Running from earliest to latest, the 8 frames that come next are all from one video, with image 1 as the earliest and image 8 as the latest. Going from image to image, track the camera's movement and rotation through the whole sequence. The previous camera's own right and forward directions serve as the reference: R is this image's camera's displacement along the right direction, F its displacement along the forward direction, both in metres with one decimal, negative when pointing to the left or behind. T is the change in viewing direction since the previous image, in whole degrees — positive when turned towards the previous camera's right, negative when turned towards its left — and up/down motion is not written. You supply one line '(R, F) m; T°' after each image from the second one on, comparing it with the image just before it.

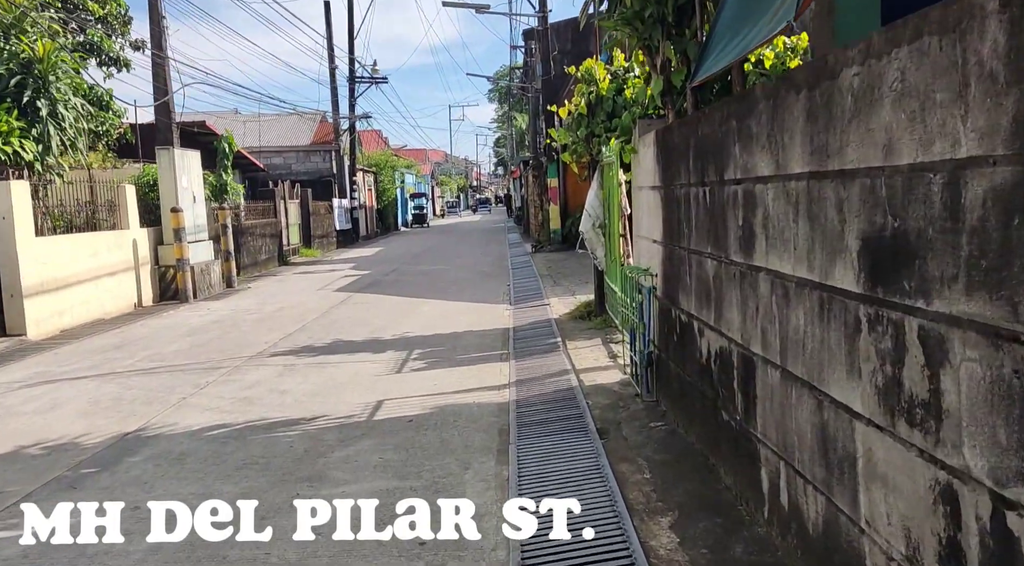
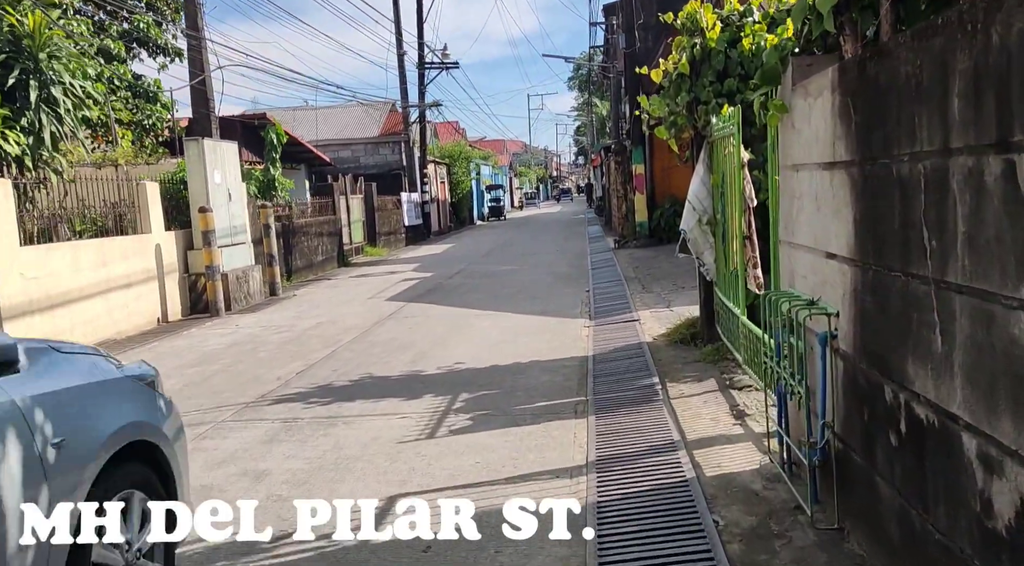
(0.0, +2.1) m; -6°
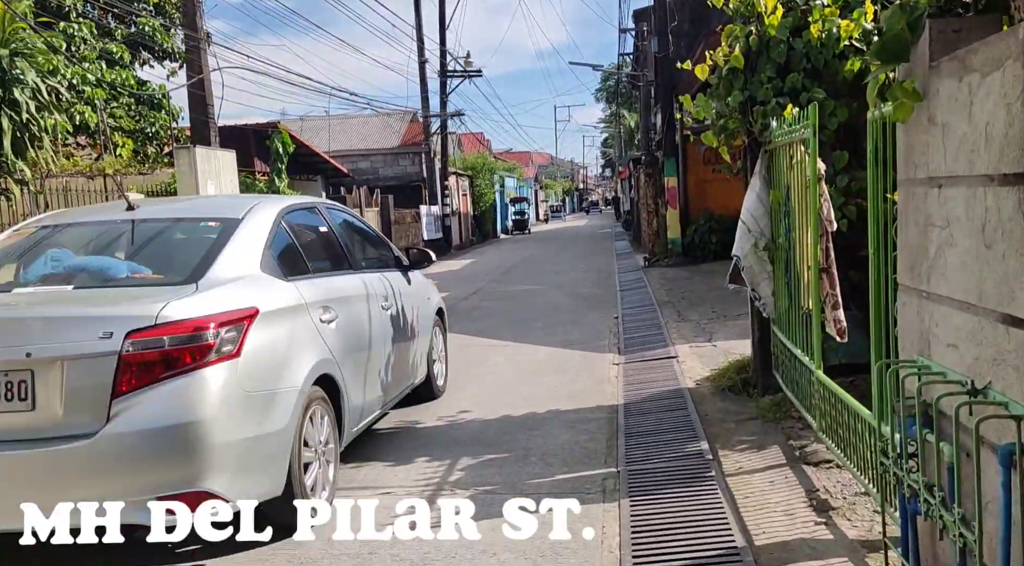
(+0.1, +1.1) m; -2°
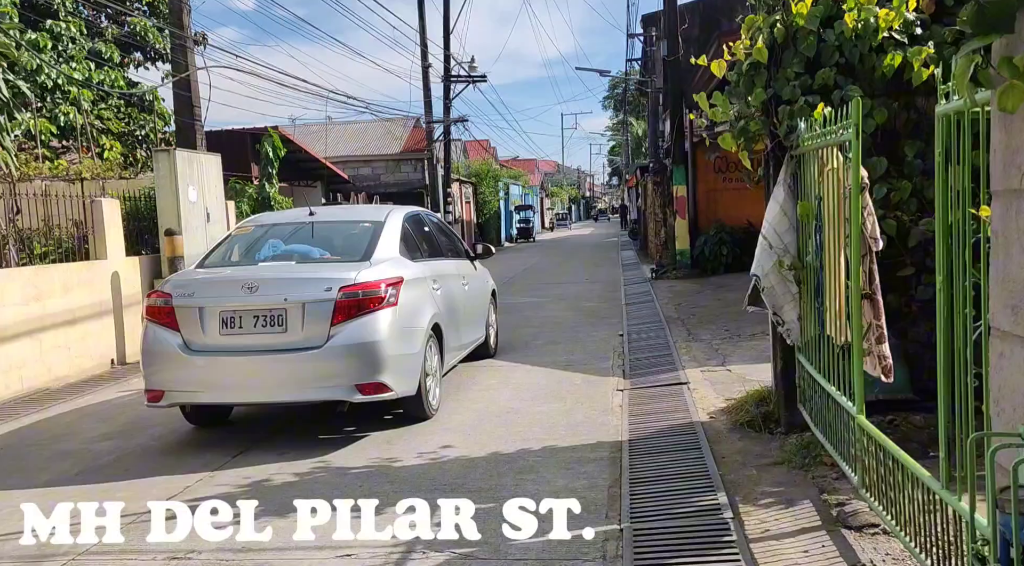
(+0.1, +0.7) m; 0°
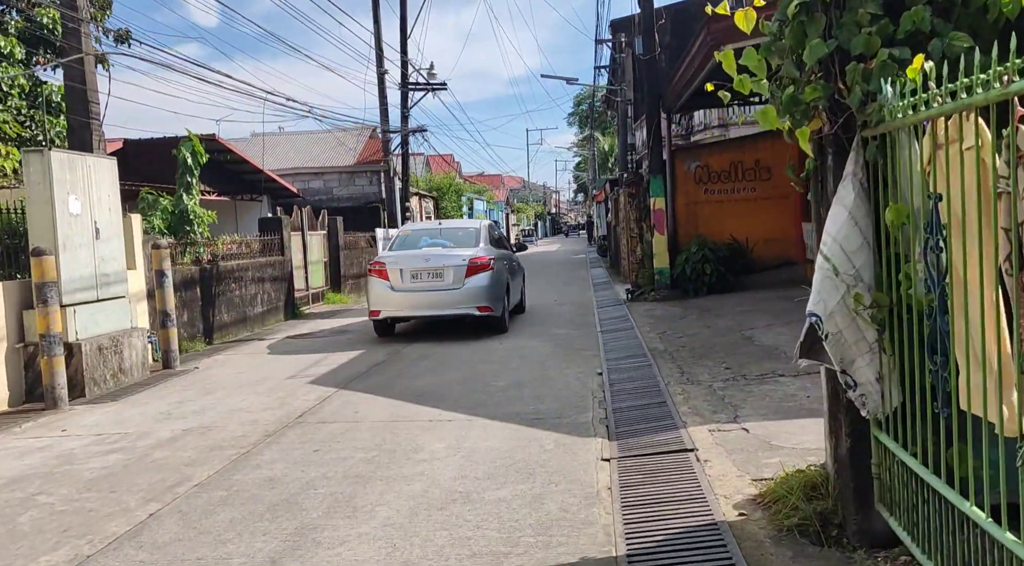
(+0.1, +1.7) m; +2°
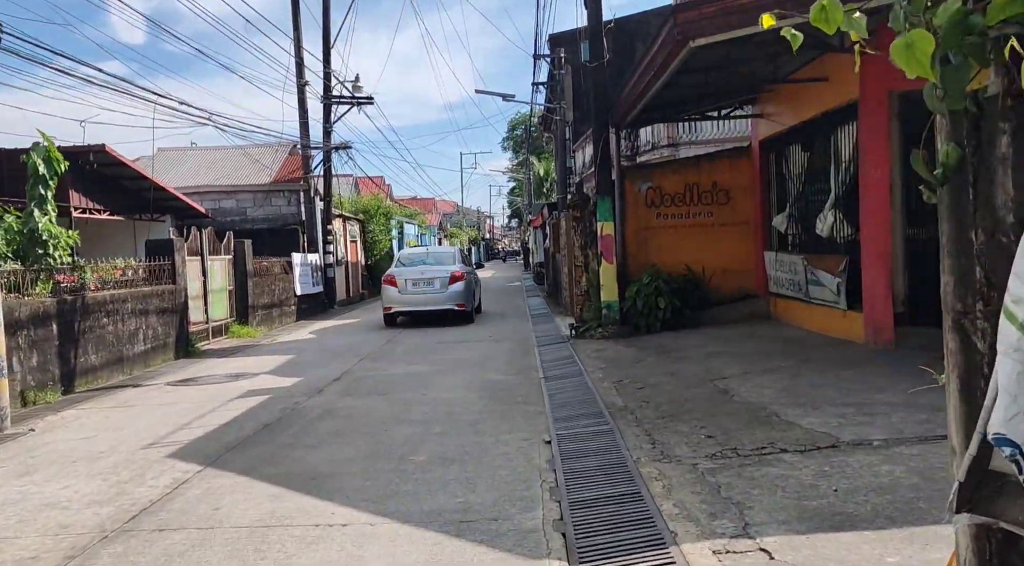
(+0.1, +1.7) m; +4°
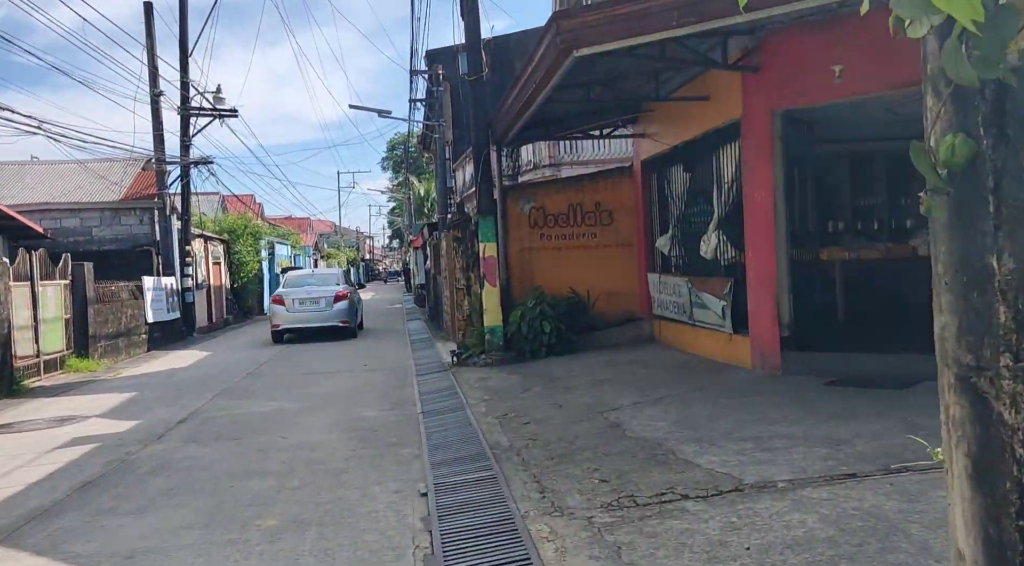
(+0.1, +0.7) m; +8°
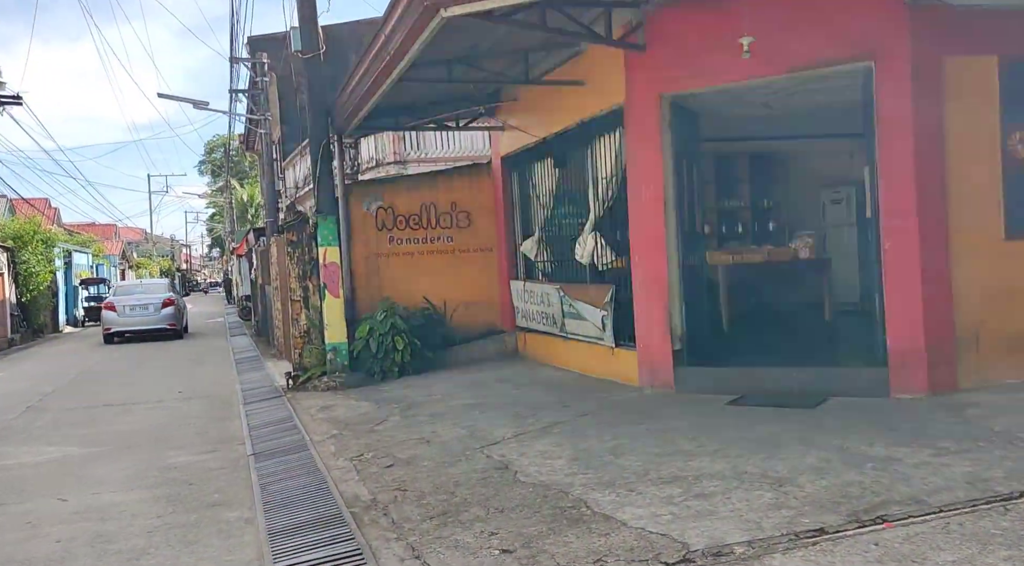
(-0.2, +1.4) m; +11°
